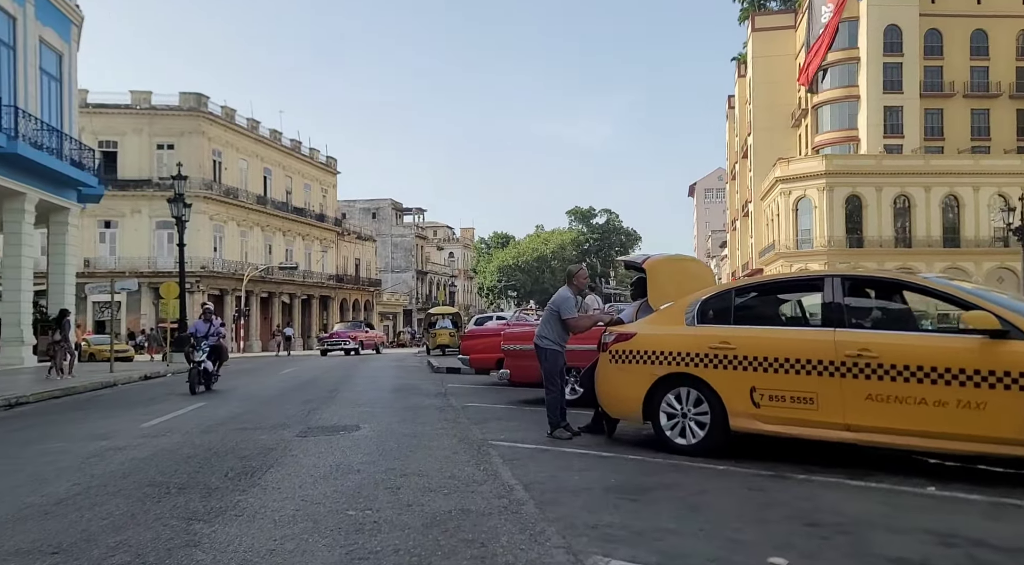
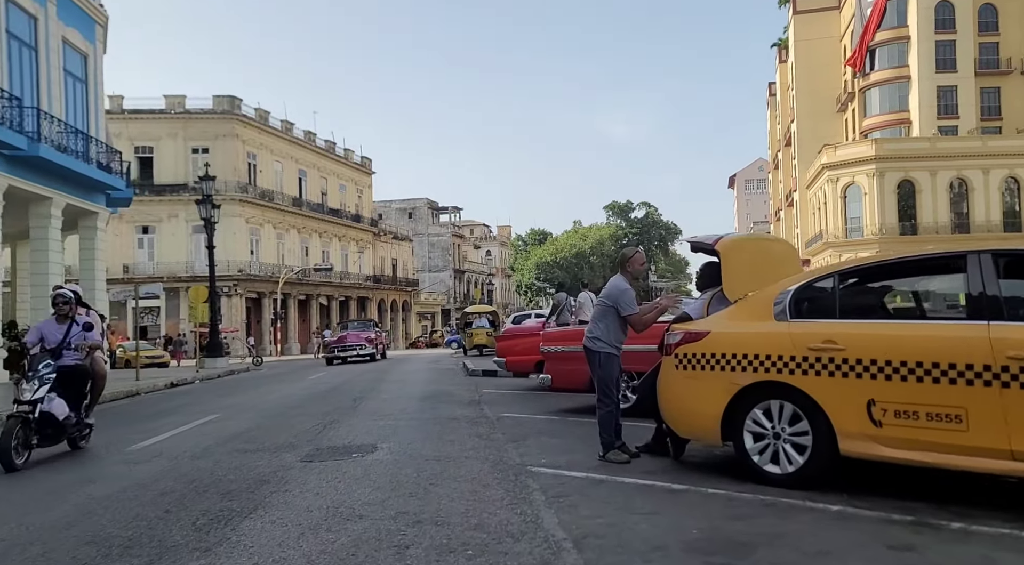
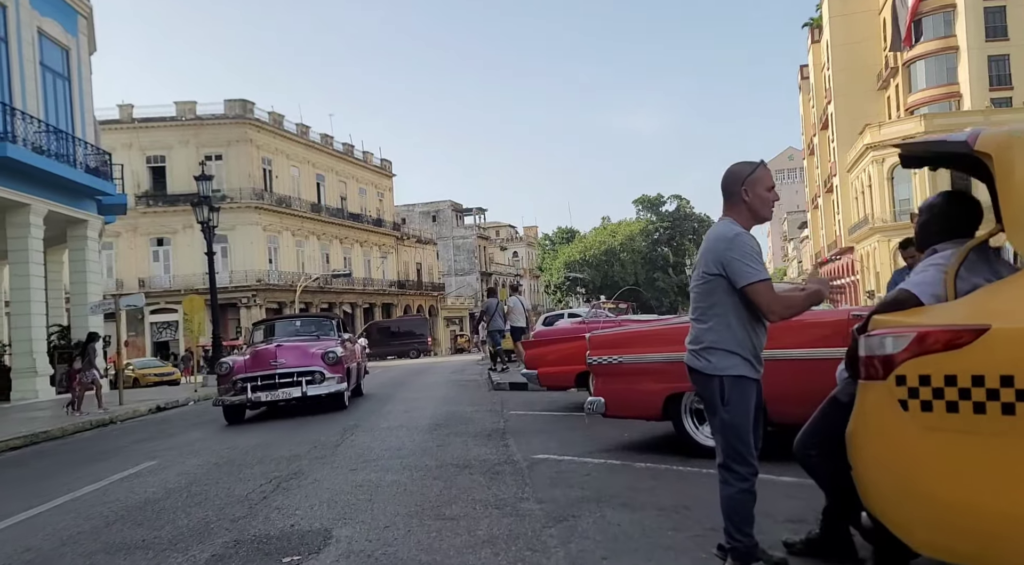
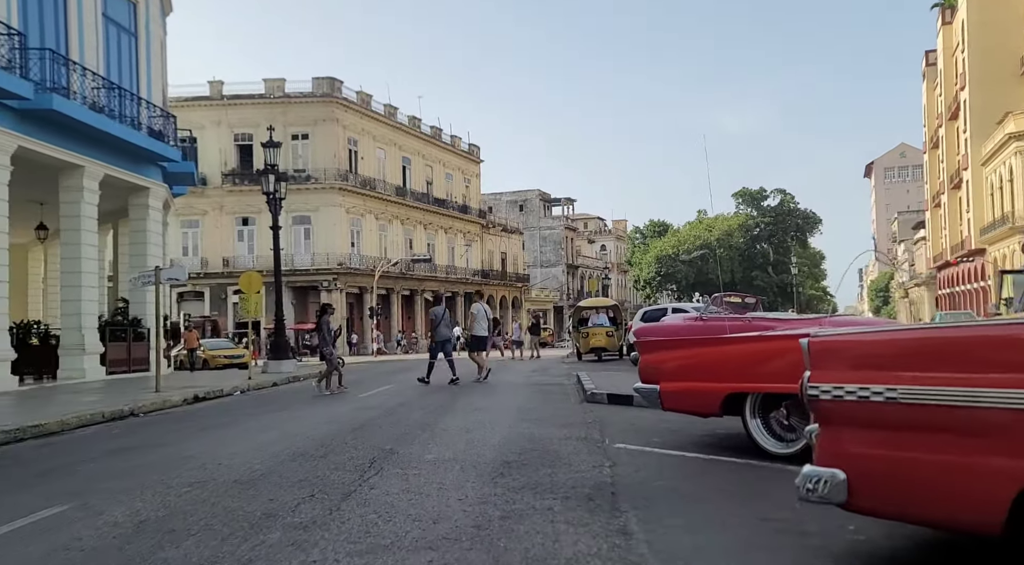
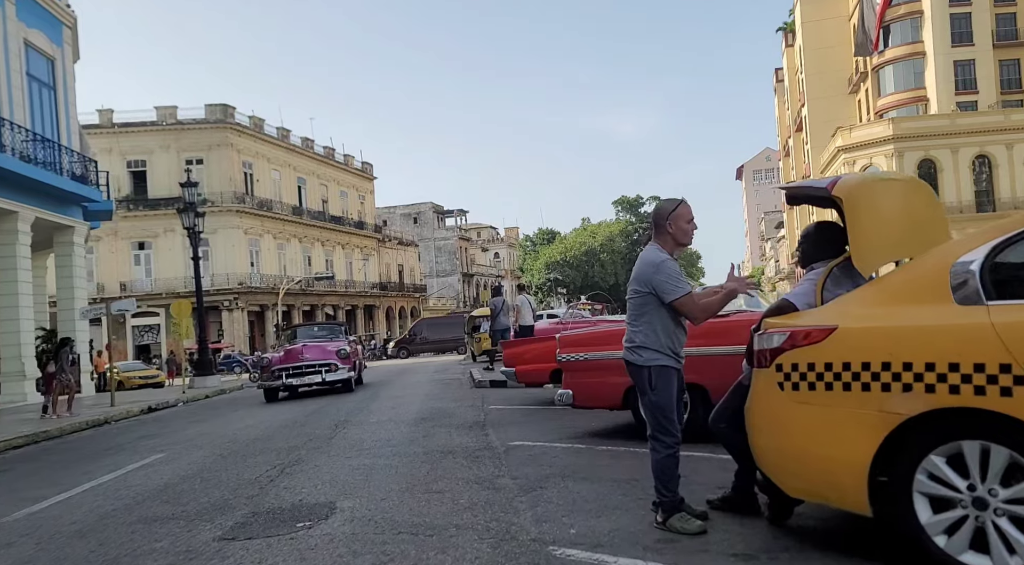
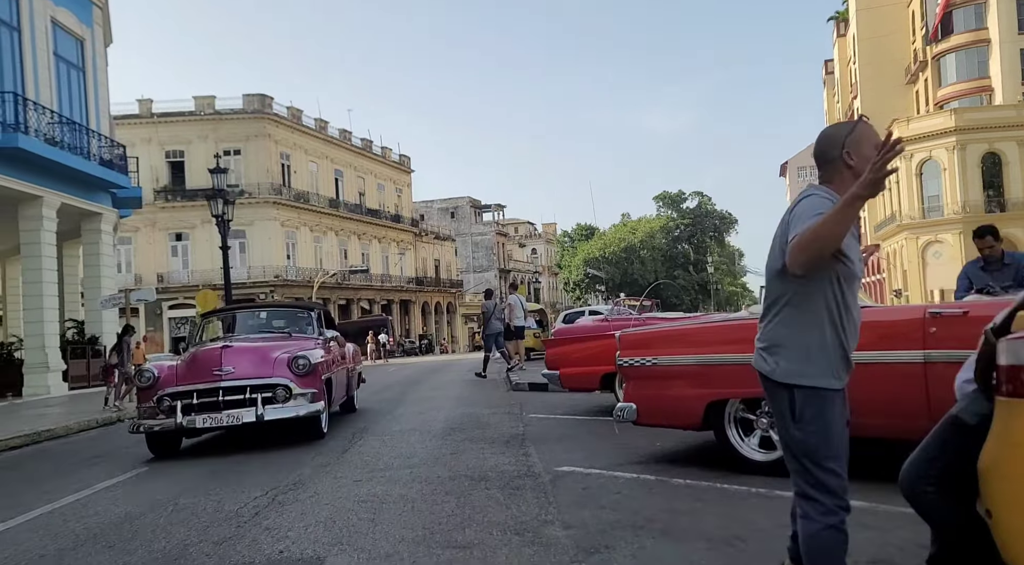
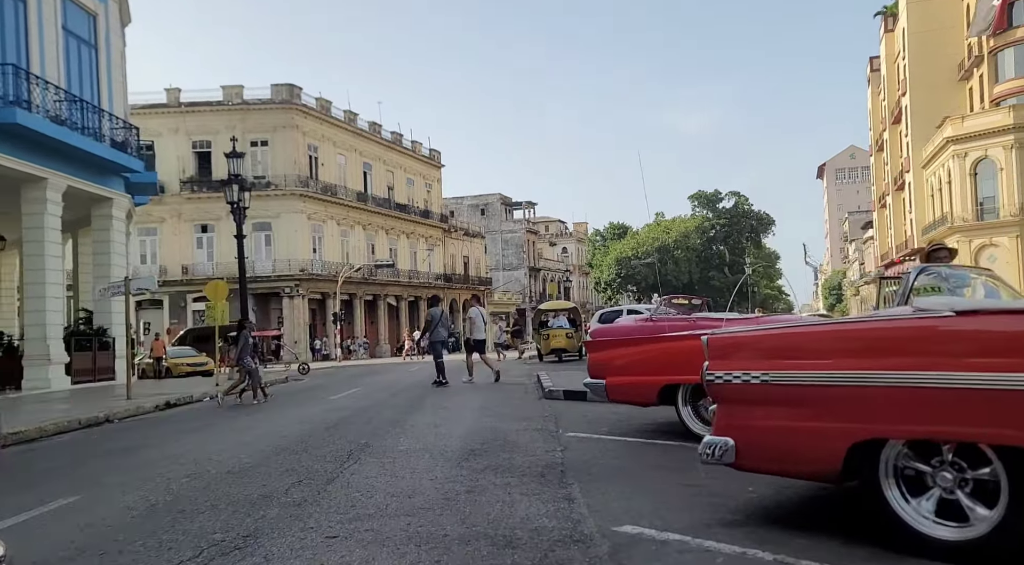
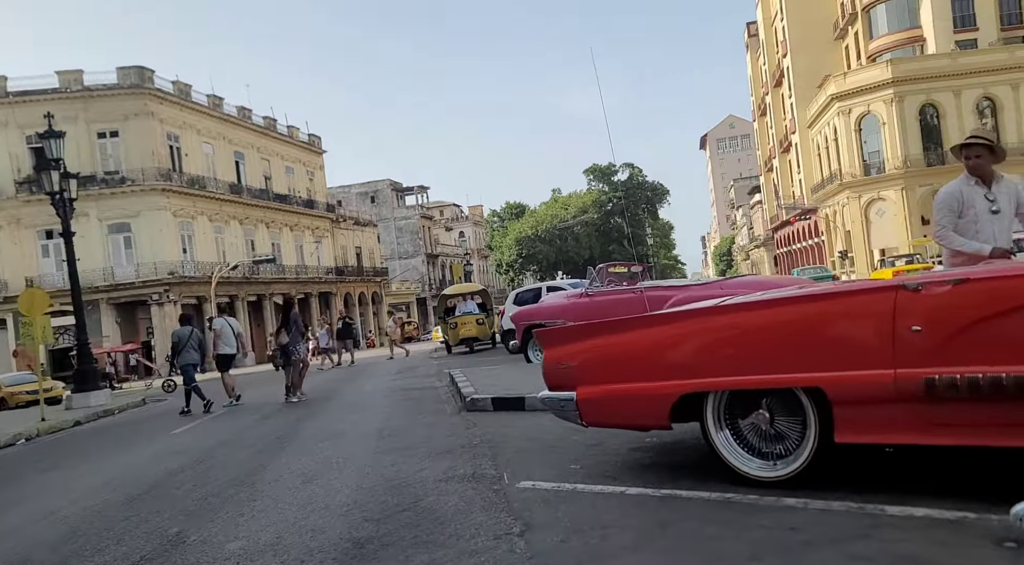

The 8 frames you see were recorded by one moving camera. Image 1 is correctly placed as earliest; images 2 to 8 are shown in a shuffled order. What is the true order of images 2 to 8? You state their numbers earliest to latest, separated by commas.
2, 5, 3, 6, 7, 4, 8
